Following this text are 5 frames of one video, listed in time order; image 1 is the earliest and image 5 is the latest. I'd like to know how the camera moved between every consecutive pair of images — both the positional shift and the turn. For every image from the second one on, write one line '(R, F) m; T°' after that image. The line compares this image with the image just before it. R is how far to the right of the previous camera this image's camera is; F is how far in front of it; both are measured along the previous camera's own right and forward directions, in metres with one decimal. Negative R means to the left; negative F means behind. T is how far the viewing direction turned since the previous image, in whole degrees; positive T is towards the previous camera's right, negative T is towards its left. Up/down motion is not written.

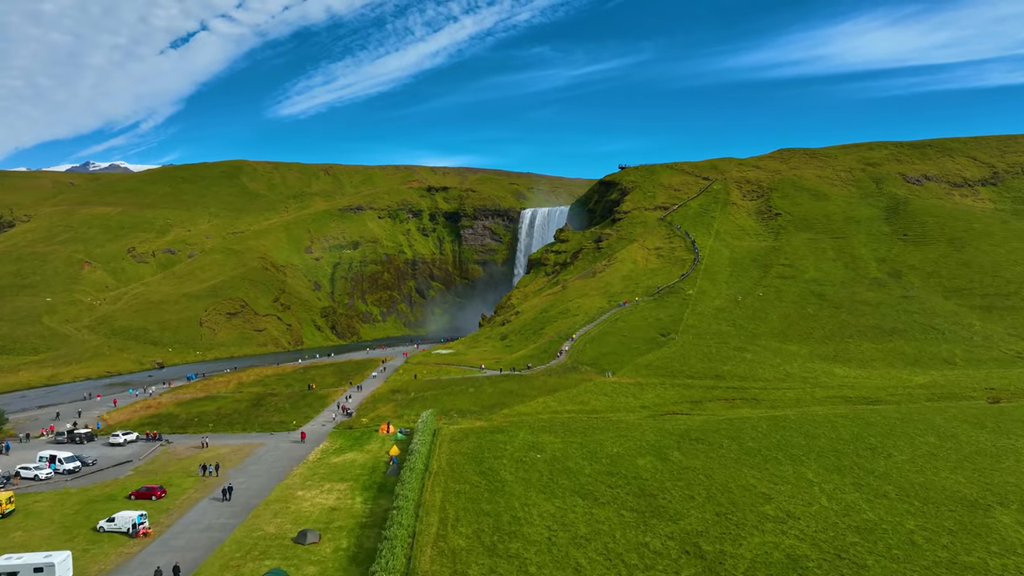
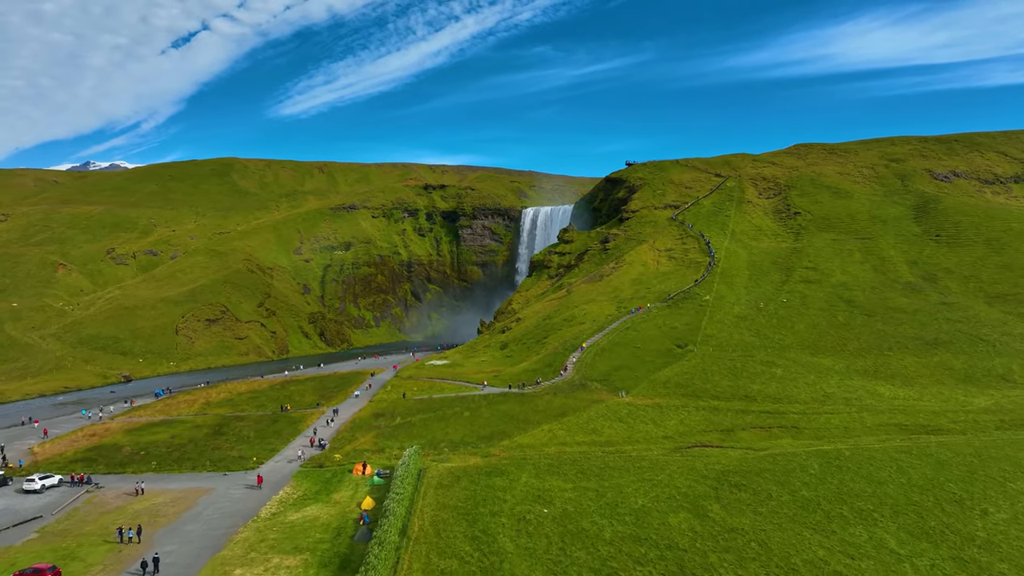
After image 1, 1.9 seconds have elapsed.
(0.0, +8.2) m; 0°
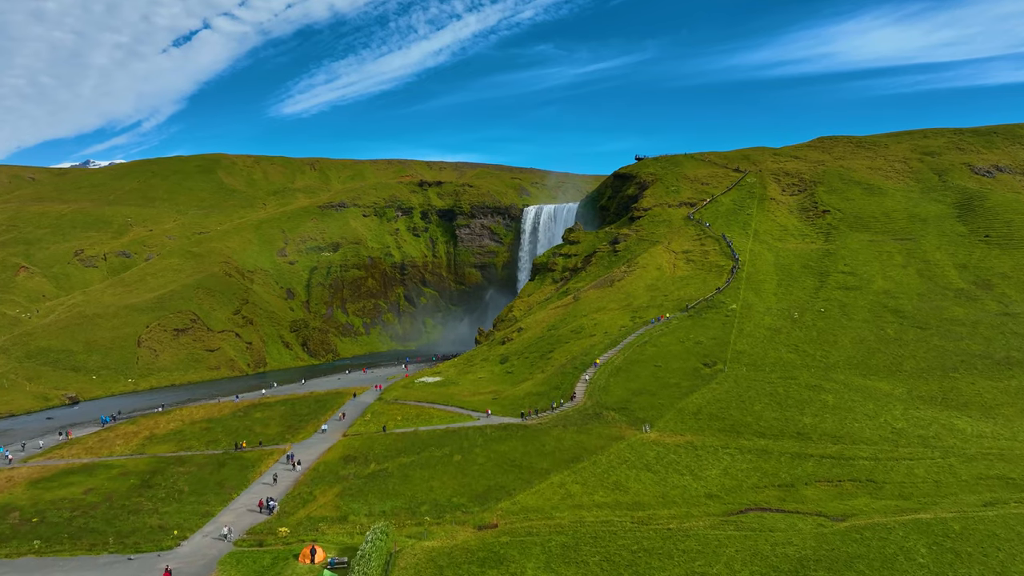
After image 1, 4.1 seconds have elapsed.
(0.0, +10.5) m; 0°
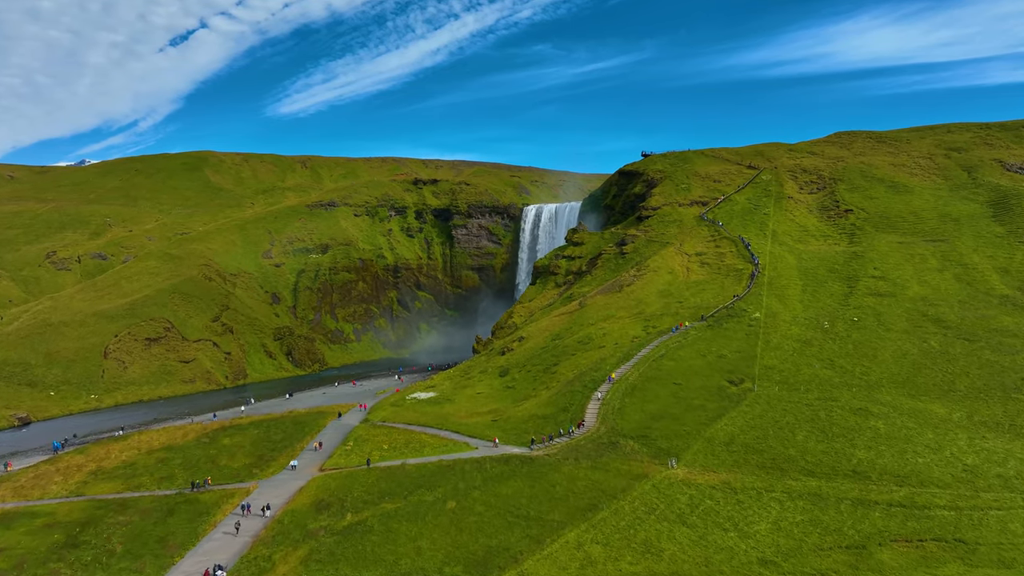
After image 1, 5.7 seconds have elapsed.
(-0.5, +7.5) m; 0°
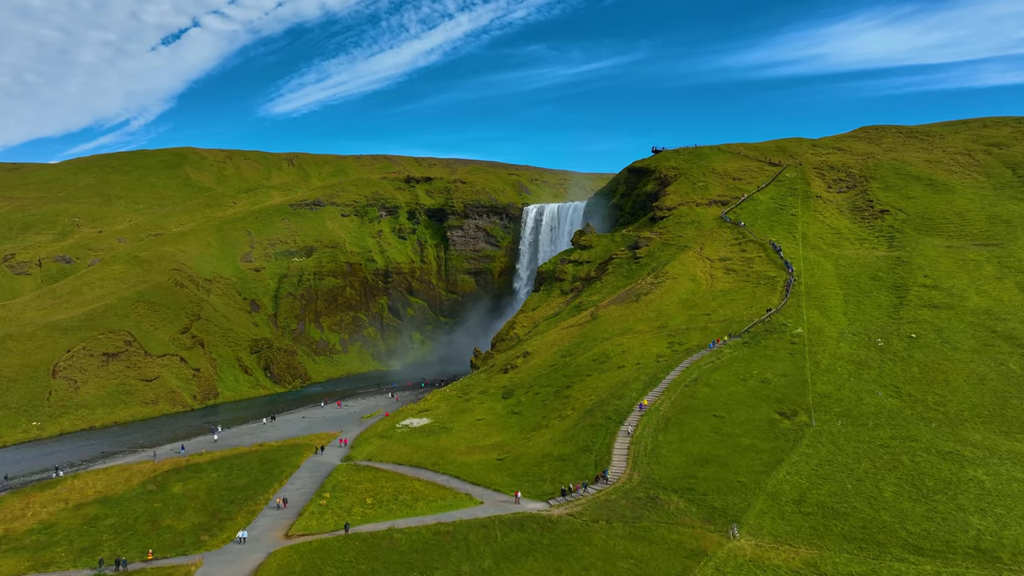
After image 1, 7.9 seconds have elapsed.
(-1.5, +9.7) m; +1°
